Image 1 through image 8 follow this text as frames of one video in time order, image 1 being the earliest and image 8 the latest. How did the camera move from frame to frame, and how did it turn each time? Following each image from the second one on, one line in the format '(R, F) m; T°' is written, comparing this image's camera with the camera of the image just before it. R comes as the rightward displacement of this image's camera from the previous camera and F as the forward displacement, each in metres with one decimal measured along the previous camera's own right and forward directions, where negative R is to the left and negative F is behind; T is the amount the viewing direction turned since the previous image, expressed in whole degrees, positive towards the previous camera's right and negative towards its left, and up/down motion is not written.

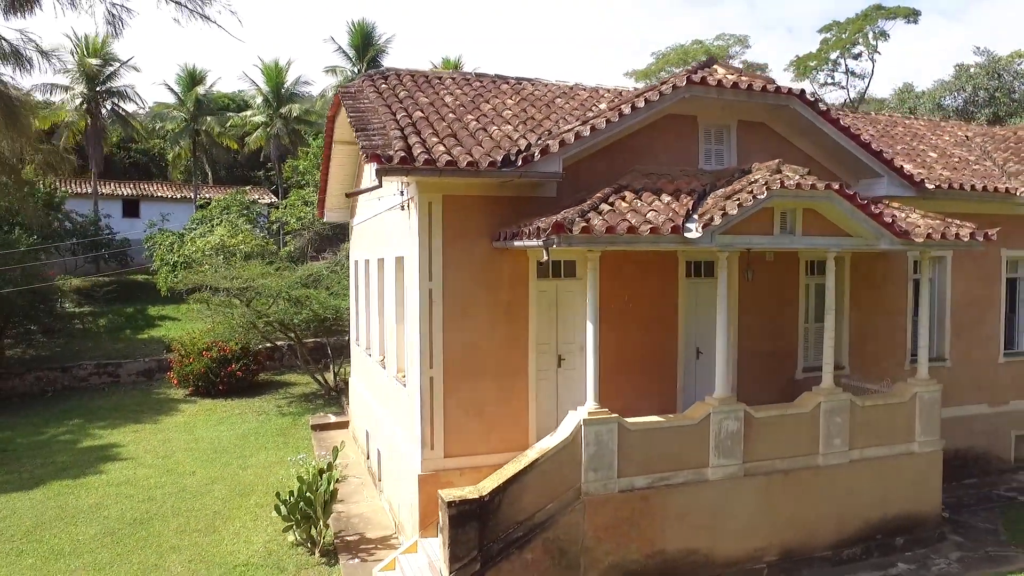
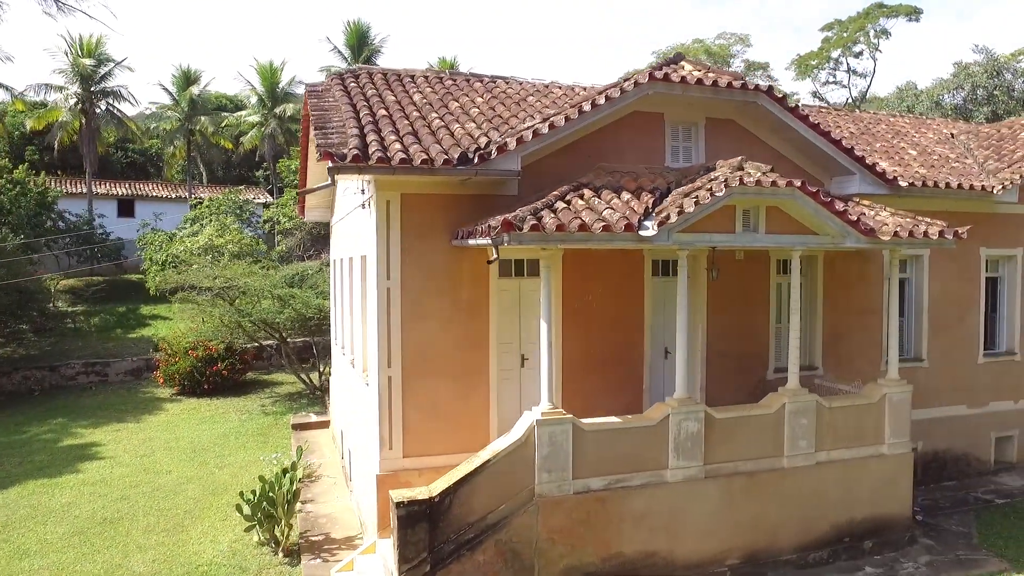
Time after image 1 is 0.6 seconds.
(+0.5, +0.1) m; -1°
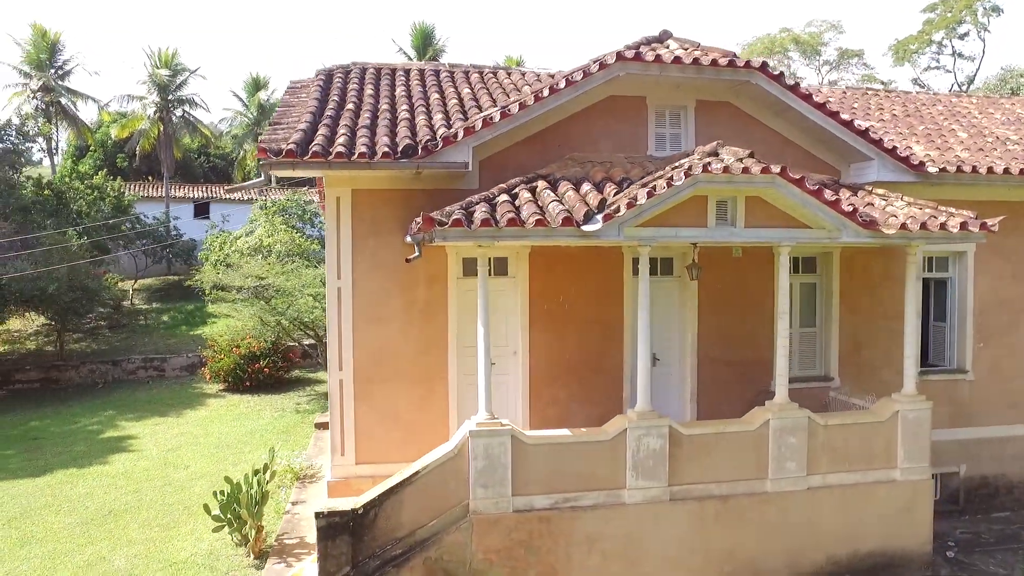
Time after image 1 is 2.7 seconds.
(+1.4, +0.6) m; -8°
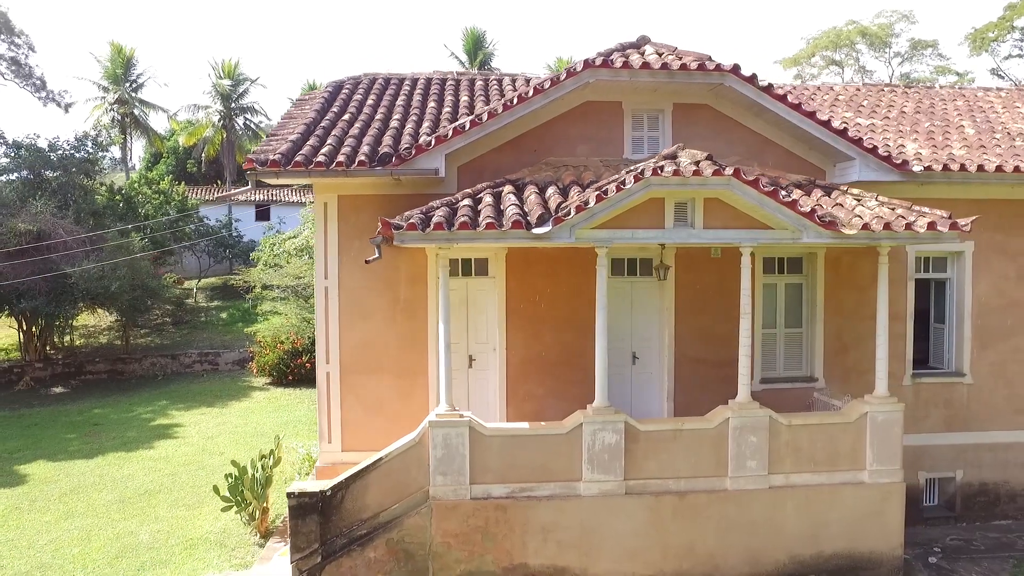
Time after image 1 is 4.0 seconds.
(+1.0, -0.3) m; -6°
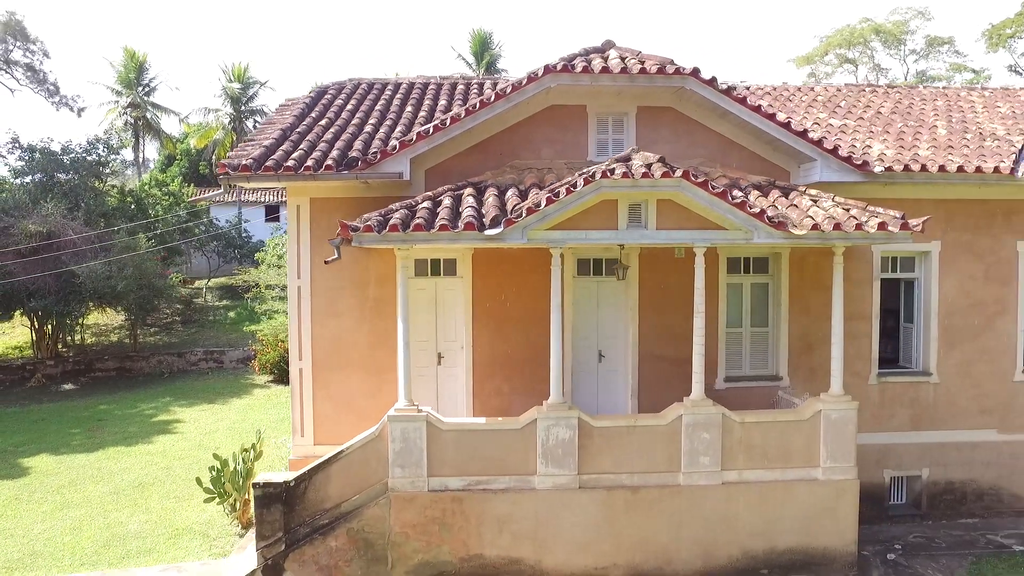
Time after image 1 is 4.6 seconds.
(+0.6, -0.2) m; -2°
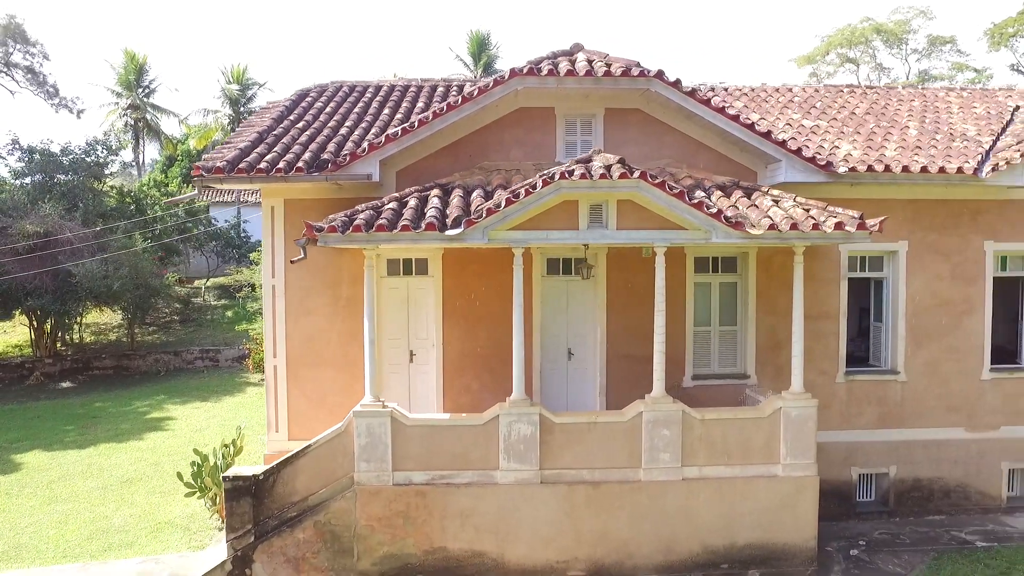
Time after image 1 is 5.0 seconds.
(+0.4, -0.1) m; -1°
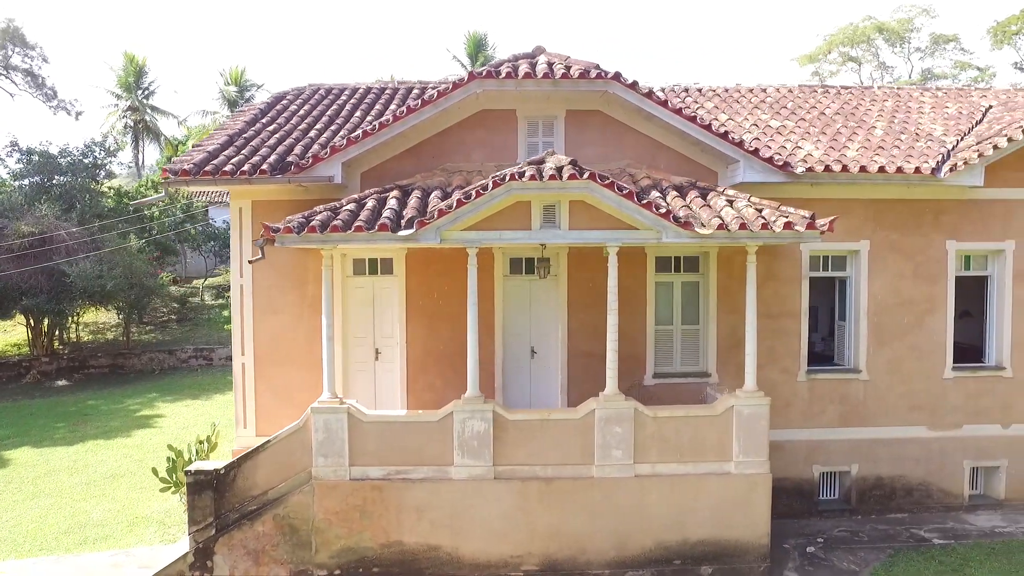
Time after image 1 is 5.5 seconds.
(+0.6, -0.1) m; -1°
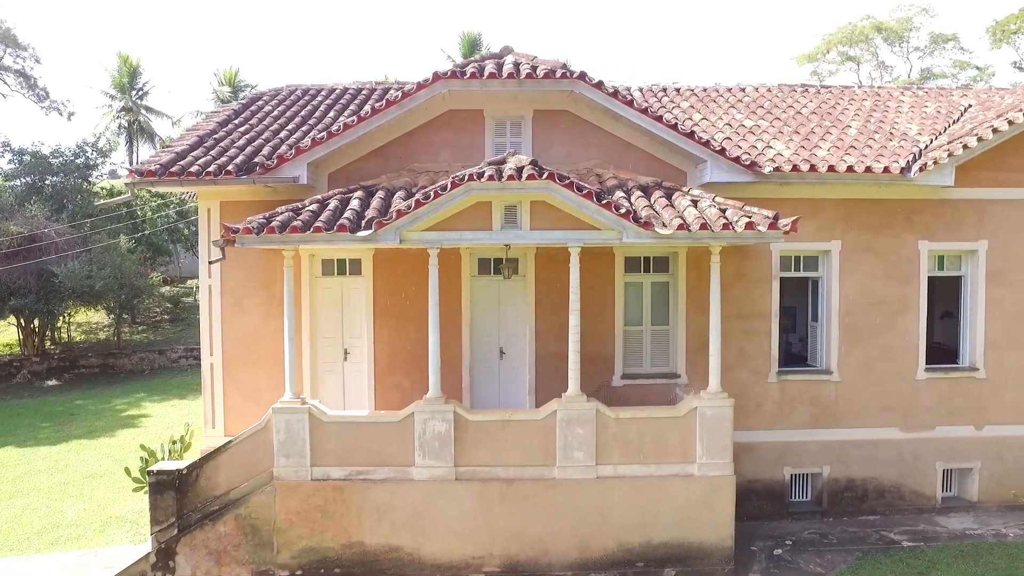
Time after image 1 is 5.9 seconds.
(+0.4, 0.0) m; 0°
